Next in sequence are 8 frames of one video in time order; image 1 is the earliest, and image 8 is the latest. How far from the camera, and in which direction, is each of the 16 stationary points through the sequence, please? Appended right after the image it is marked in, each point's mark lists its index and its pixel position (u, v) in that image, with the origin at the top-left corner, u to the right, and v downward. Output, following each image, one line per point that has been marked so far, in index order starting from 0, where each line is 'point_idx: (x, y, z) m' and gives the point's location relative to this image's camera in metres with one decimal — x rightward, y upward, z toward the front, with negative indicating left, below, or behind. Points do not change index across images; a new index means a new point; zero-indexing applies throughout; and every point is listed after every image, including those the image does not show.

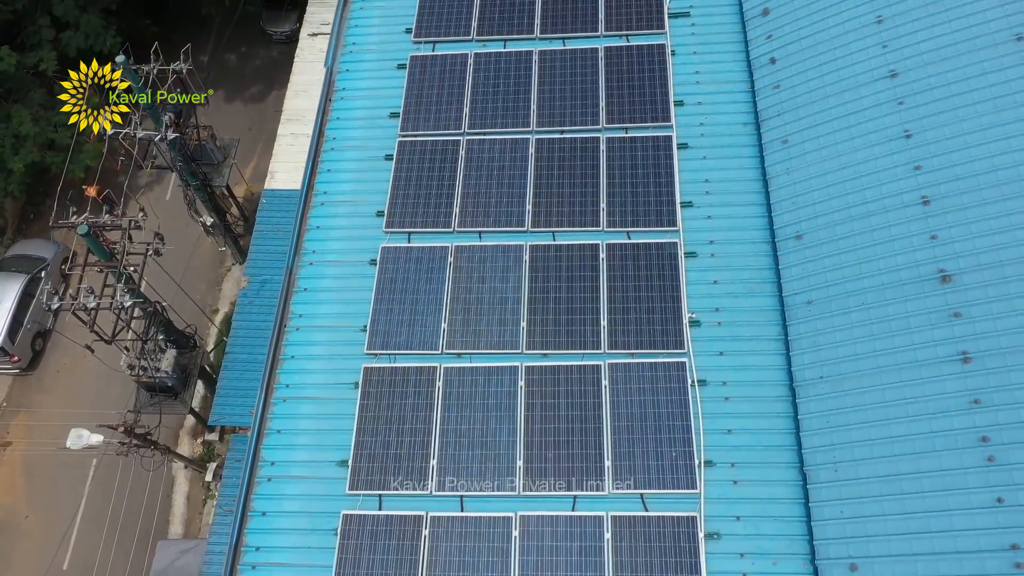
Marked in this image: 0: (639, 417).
0: (+1.9, -1.9, +13.9) m
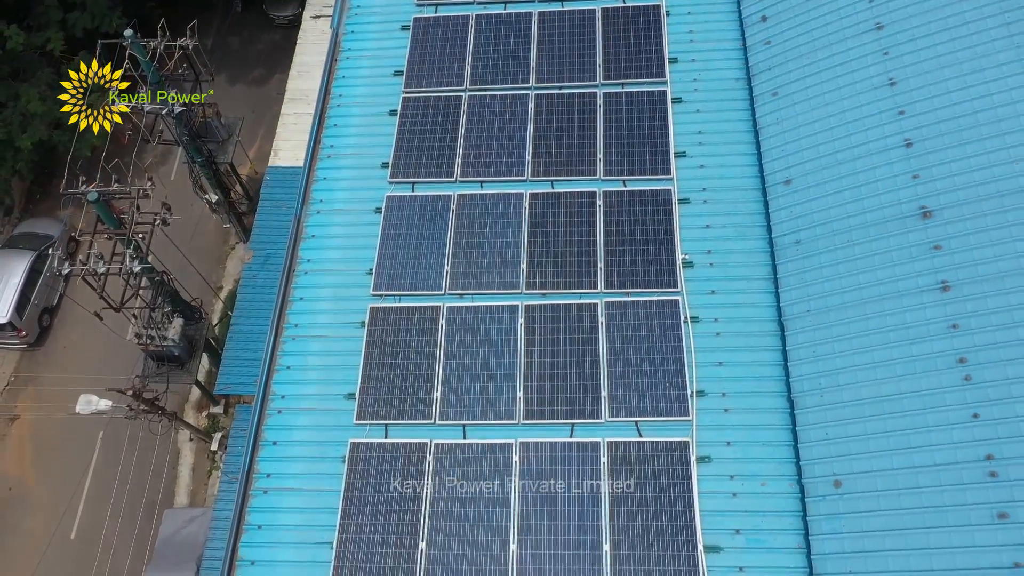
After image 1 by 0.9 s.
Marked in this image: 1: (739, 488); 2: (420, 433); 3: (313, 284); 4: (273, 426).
0: (+1.9, -1.0, +14.5) m
1: (+3.2, -2.8, +13.2) m
2: (-1.4, -2.2, +14.4) m
3: (-3.5, +0.1, +16.2) m
4: (-3.8, -2.2, +14.8) m
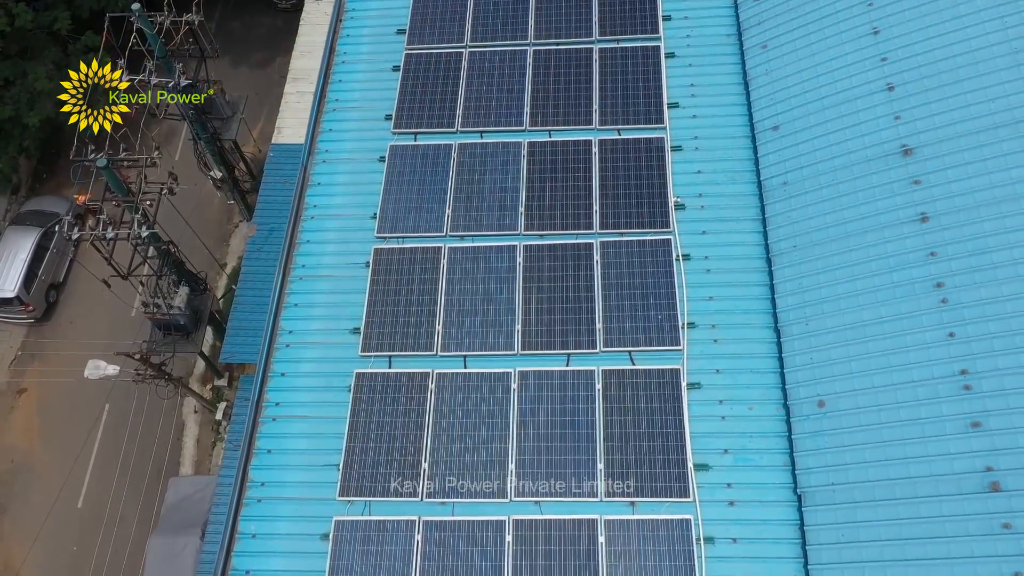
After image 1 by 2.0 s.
0: (+1.9, 0.0, +15.1) m
1: (+3.2, -1.8, +13.8) m
2: (-1.4, -1.2, +15.1) m
3: (-3.5, +1.1, +16.9) m
4: (-3.8, -1.1, +15.4) m
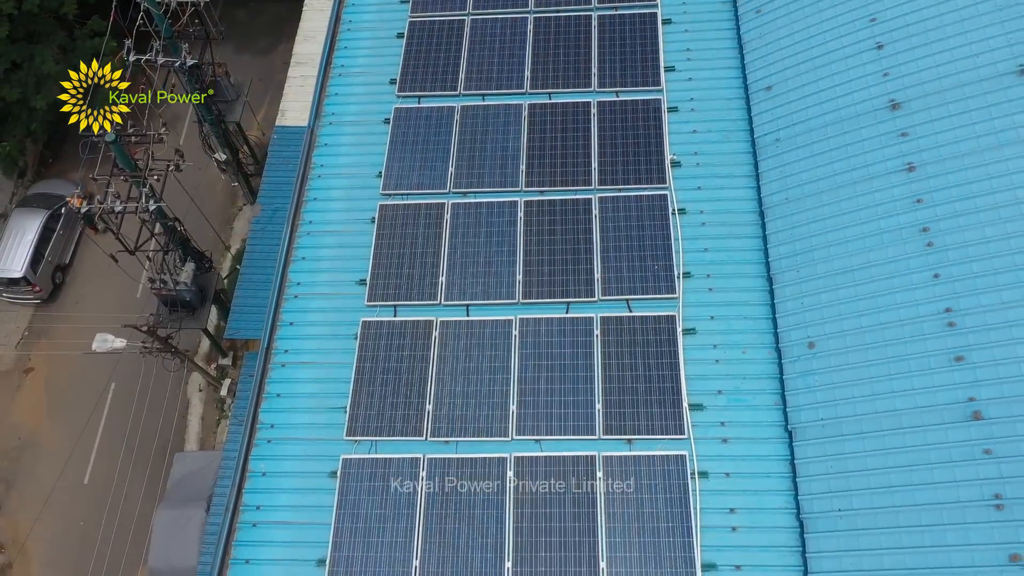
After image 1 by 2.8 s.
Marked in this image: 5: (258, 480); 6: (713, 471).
0: (+1.9, +0.8, +15.6) m
1: (+3.2, -1.0, +14.3) m
2: (-1.4, -0.4, +15.5) m
3: (-3.5, +1.9, +17.4) m
4: (-3.8, -0.4, +15.9) m
5: (-3.9, -2.9, +14.2) m
6: (+2.9, -2.6, +13.3) m
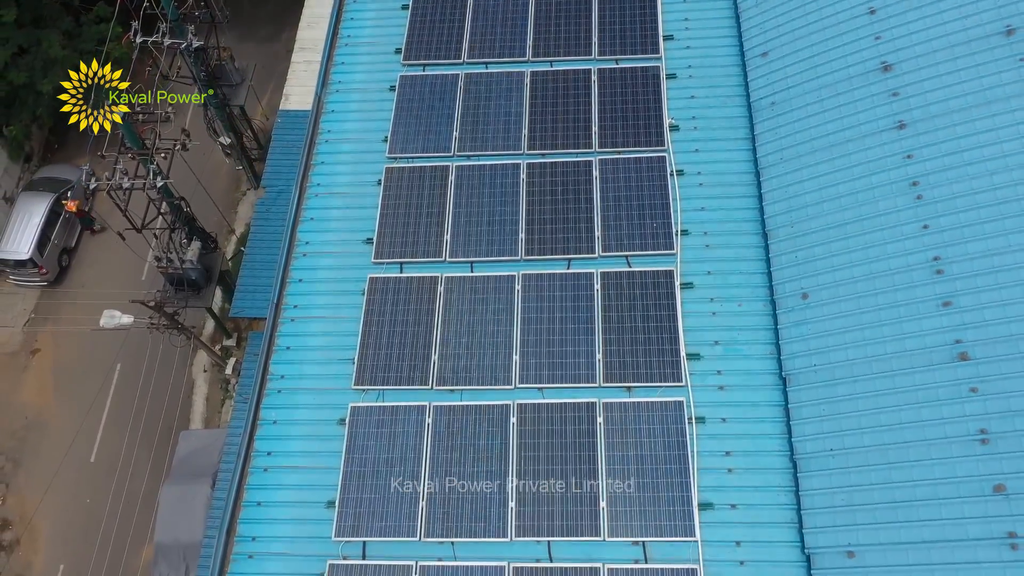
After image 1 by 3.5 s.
0: (+1.9, +1.5, +16.0) m
1: (+3.3, -0.3, +14.8) m
2: (-1.4, +0.3, +16.0) m
3: (-3.4, +2.6, +17.8) m
4: (-3.7, +0.4, +16.4) m
5: (-3.8, -2.2, +14.7) m
6: (+2.9, -1.9, +13.8) m
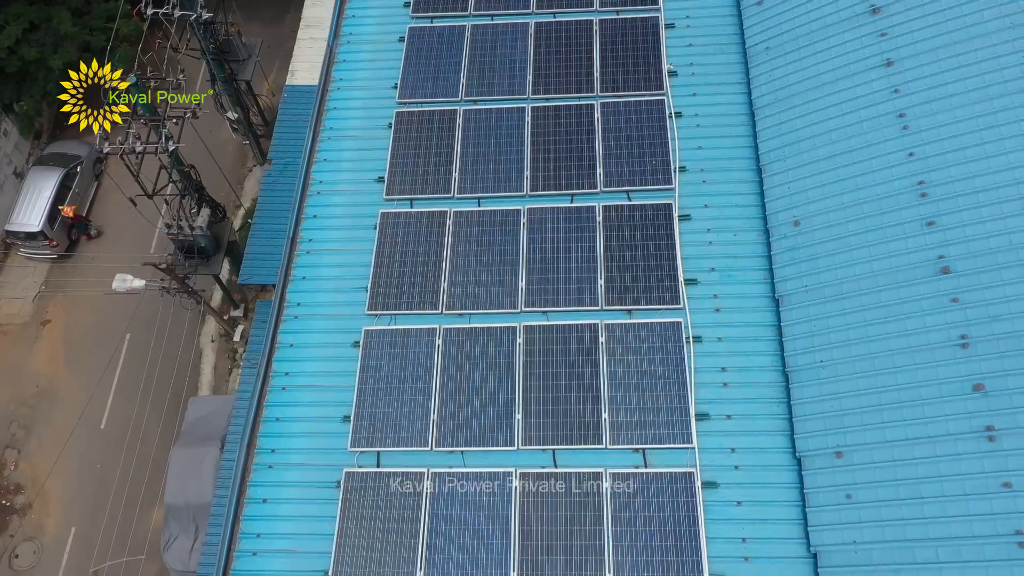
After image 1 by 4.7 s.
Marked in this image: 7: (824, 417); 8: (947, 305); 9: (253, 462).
0: (+2.0, +2.7, +16.8) m
1: (+3.4, +0.8, +15.5) m
2: (-1.3, +1.5, +16.7) m
3: (-3.3, +3.8, +18.5) m
4: (-3.6, +1.5, +17.1) m
5: (-3.7, -1.0, +15.4) m
6: (+3.0, -0.7, +14.5) m
7: (+4.4, -1.8, +13.1) m
8: (+6.0, -0.2, +12.8) m
9: (-4.0, -2.7, +14.4) m
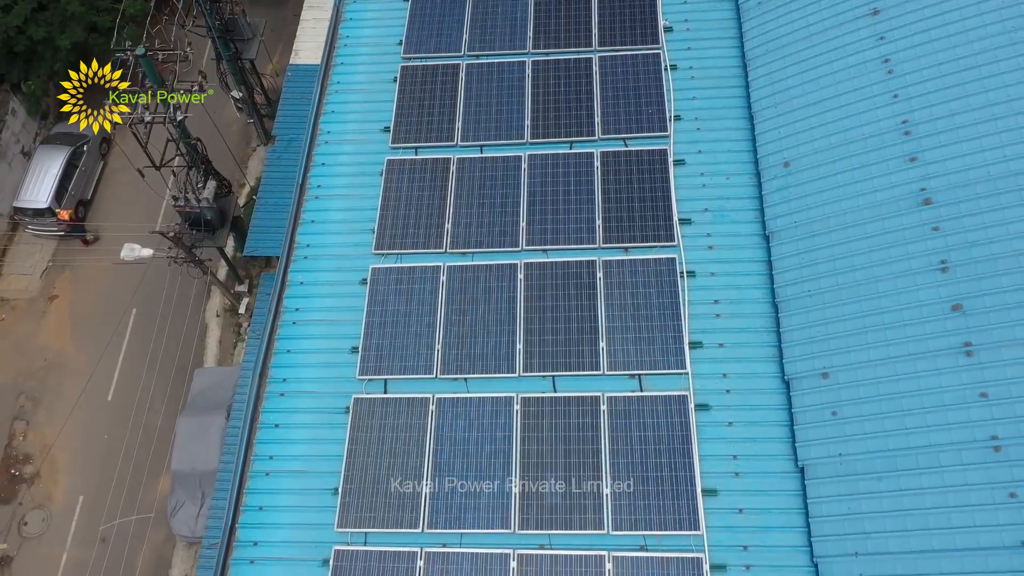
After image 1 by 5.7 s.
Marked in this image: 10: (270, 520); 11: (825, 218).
0: (+2.0, +3.7, +17.4) m
1: (+3.4, +1.9, +16.1) m
2: (-1.3, +2.5, +17.3) m
3: (-3.3, +4.8, +19.2) m
4: (-3.6, +2.5, +17.7) m
5: (-3.7, 0.0, +16.0) m
6: (+3.0, +0.3, +15.1) m
7: (+4.4, -0.8, +13.7) m
8: (+6.0, +0.8, +13.5) m
9: (-4.0, -1.7, +15.0) m
10: (-3.6, -3.4, +13.8) m
11: (+4.9, +1.1, +14.6) m
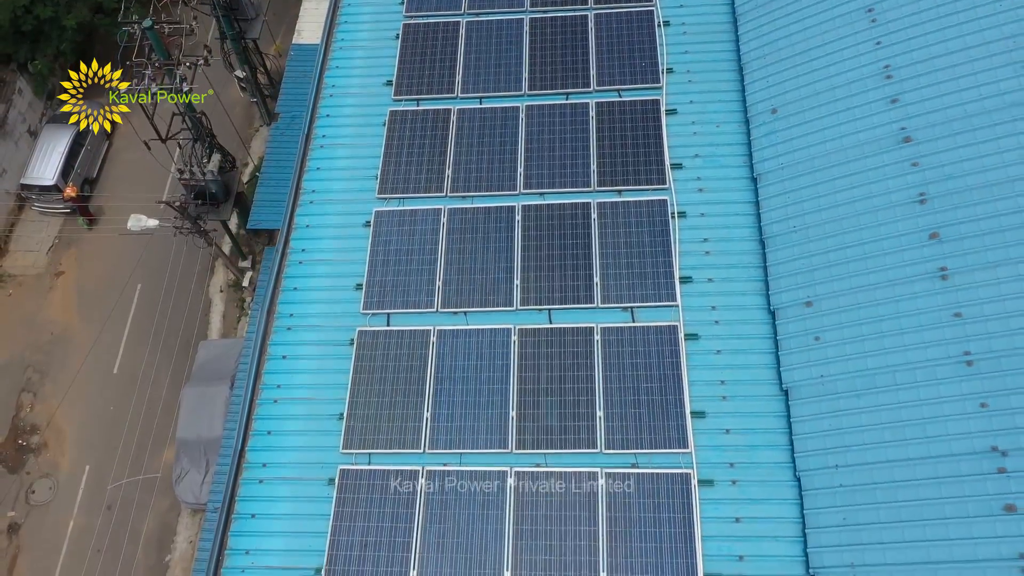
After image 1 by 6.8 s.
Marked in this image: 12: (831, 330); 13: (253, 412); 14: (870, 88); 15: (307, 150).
0: (+2.0, +4.7, +18.0) m
1: (+3.4, +2.9, +16.8) m
2: (-1.3, +3.5, +18.0) m
3: (-3.3, +5.8, +19.8) m
4: (-3.7, +3.6, +18.3) m
5: (-3.7, +1.0, +16.6) m
6: (+3.0, +1.3, +15.8) m
7: (+4.4, +0.2, +14.3) m
8: (+6.0, +1.8, +14.1) m
9: (-4.0, -0.7, +15.6) m
10: (-3.6, -2.4, +14.4) m
11: (+4.8, +2.1, +15.2) m
12: (+4.6, -0.6, +13.5) m
13: (-4.1, -2.0, +14.8) m
14: (+5.9, +3.3, +15.2) m
15: (-3.9, +2.6, +17.7) m
